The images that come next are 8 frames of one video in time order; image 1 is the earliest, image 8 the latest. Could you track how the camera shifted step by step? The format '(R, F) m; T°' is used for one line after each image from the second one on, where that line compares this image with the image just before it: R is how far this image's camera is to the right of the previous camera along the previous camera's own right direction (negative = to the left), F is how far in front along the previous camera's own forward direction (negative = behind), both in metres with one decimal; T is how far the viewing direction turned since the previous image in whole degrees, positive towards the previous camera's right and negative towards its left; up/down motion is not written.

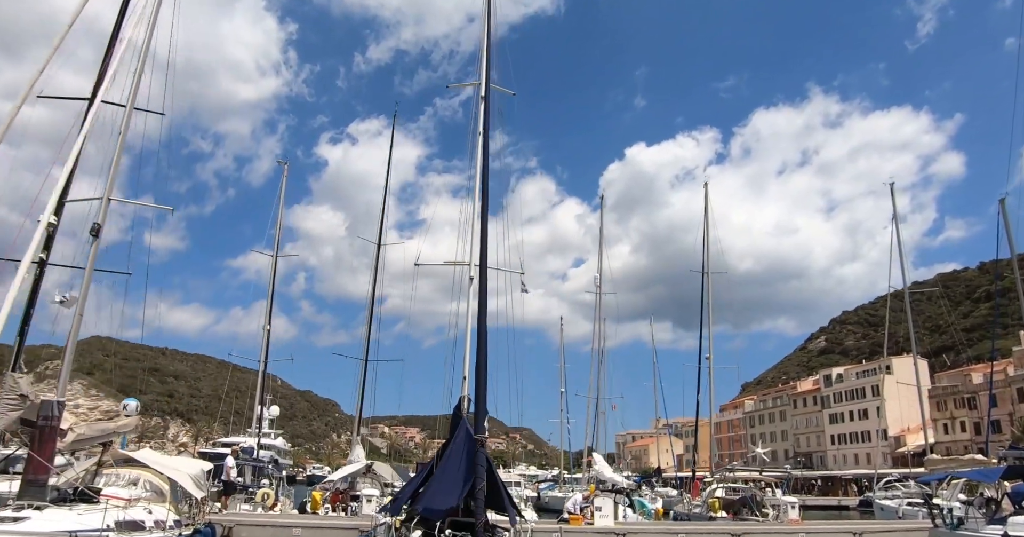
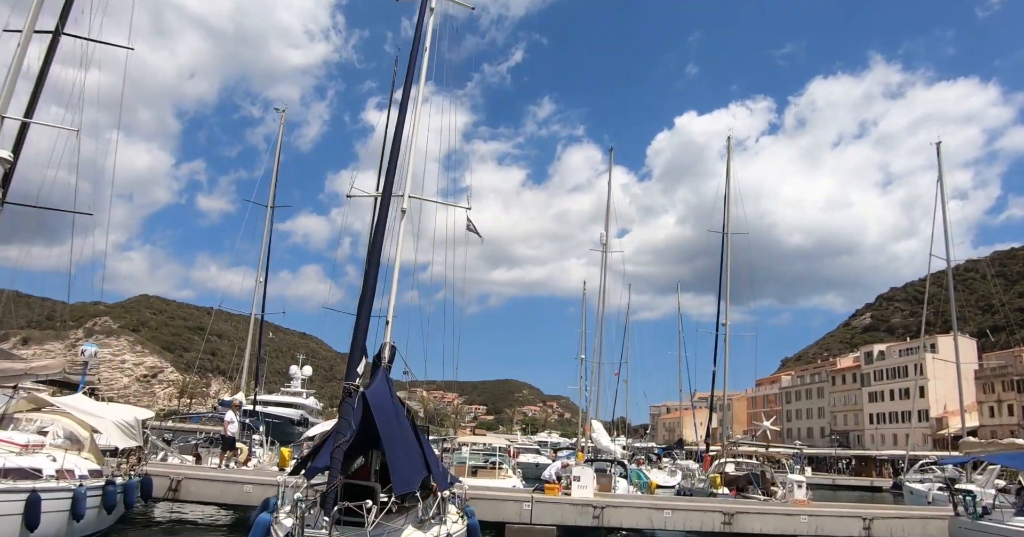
(+1.7, +1.5) m; -3°
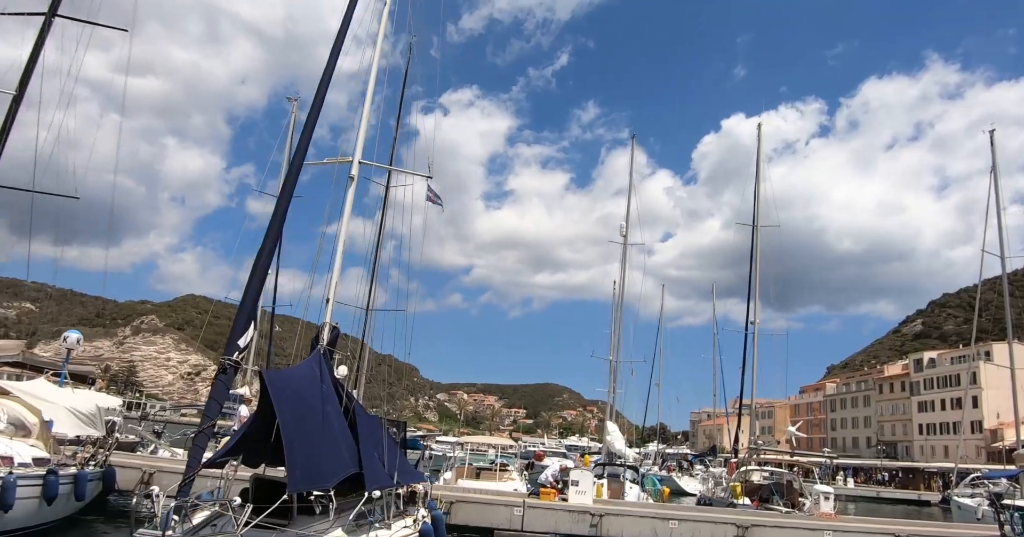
(+1.1, +1.2) m; -3°
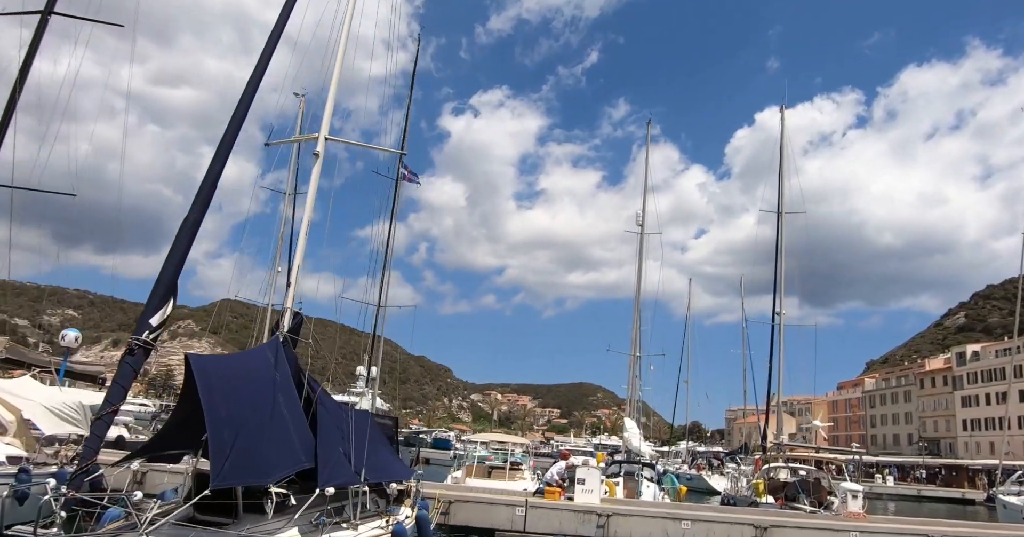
(+0.8, +0.7) m; -3°
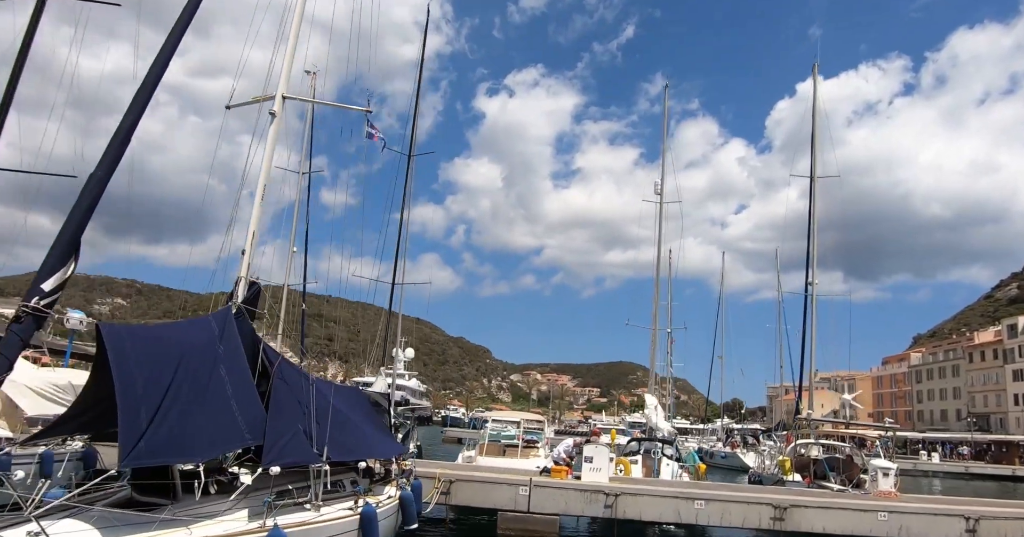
(+0.8, +0.7) m; -3°
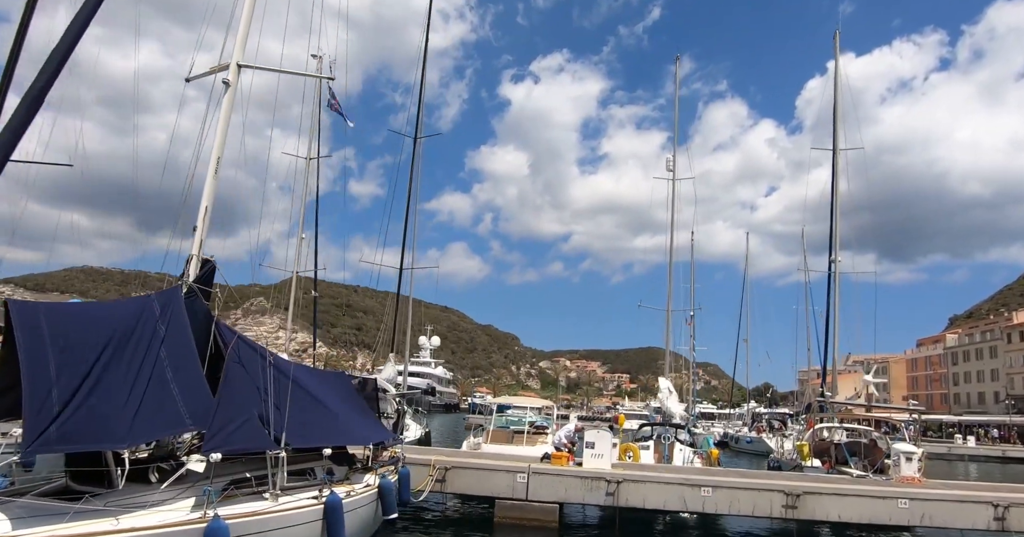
(+0.7, +0.6) m; -2°
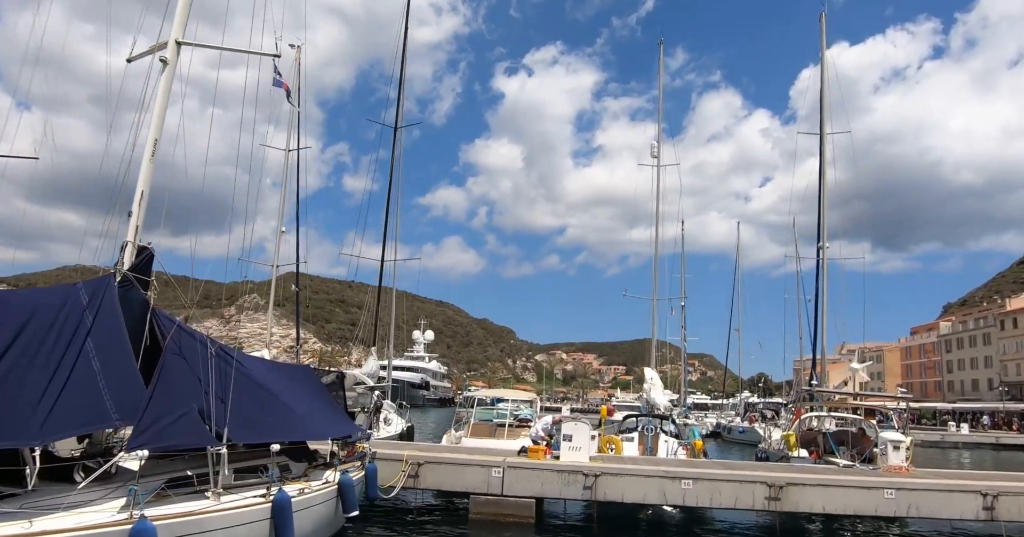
(+0.5, +0.4) m; 0°
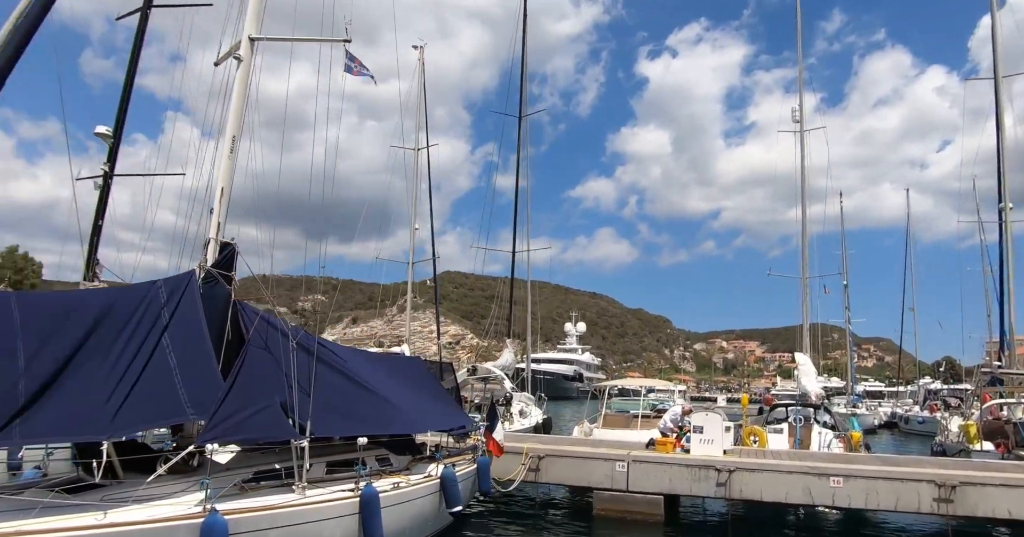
(+0.7, +0.7) m; -12°
